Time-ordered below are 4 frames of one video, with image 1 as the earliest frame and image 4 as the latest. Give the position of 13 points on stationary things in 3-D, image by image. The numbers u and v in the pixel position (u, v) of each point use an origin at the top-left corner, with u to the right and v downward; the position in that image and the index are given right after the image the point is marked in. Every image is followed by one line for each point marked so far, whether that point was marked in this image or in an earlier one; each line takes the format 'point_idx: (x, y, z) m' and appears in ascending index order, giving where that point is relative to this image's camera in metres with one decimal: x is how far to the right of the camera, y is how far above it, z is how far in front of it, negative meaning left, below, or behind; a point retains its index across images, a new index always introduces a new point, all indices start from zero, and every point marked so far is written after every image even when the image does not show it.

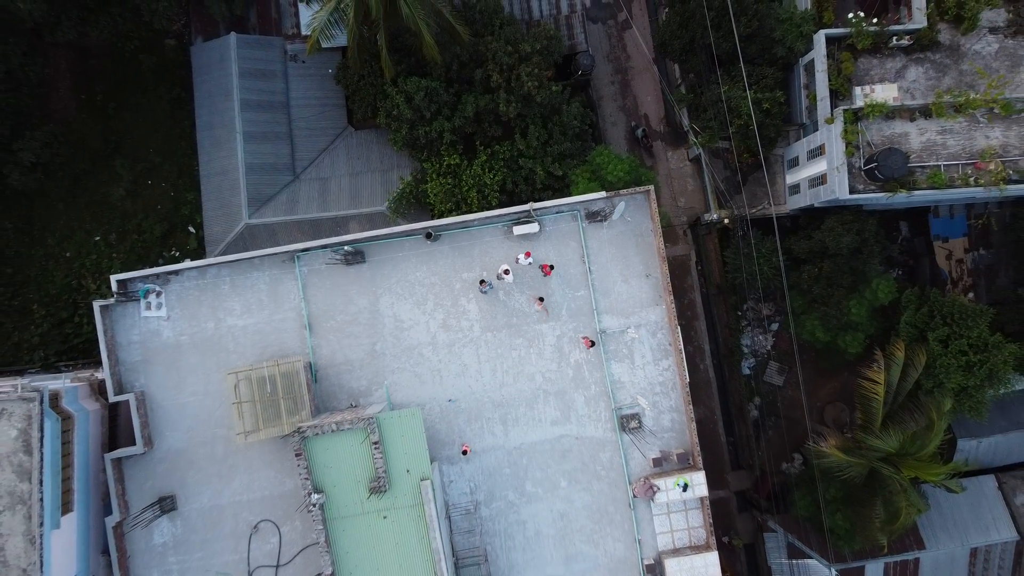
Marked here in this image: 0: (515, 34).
0: (+0.1, +7.5, +14.7) m
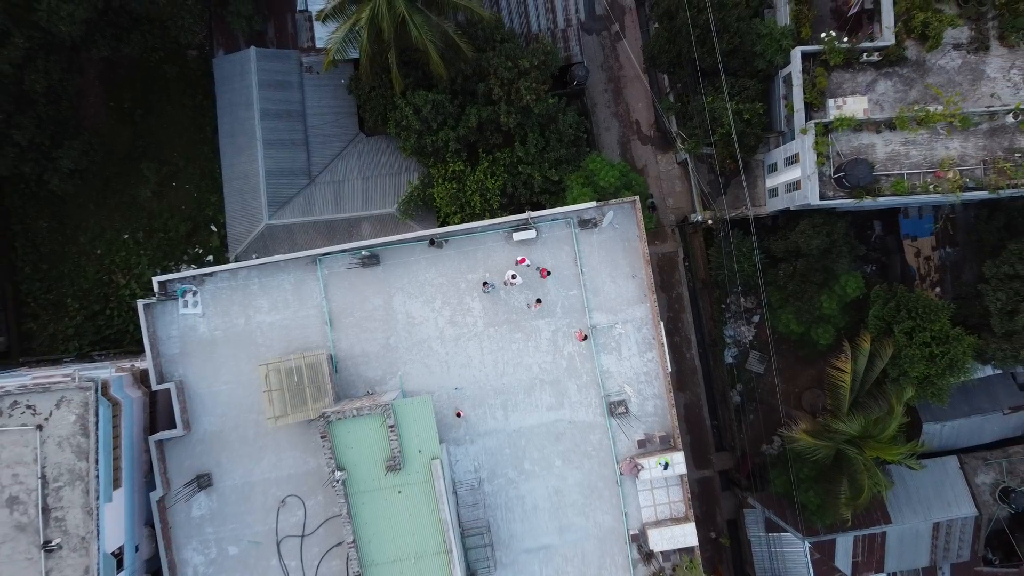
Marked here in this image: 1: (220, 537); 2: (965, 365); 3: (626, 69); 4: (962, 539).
0: (+0.1, +7.6, +15.9) m
1: (-7.7, -6.5, +13.1) m
2: (+14.0, -2.4, +15.3) m
3: (+4.5, +8.6, +19.5) m
4: (+16.2, -9.0, +17.9) m
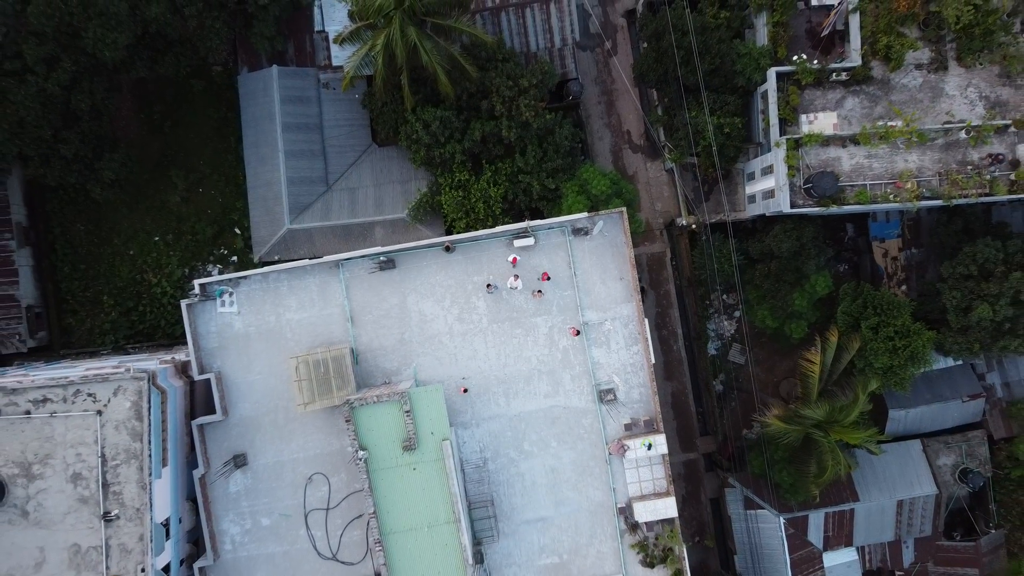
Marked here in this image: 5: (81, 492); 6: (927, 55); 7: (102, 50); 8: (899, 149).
0: (+0.1, +7.6, +17.3) m
1: (-7.6, -6.6, +14.8) m
2: (+14.0, -2.3, +17.0) m
3: (+4.5, +8.7, +21.0) m
4: (+16.2, -9.0, +19.6) m
5: (-11.4, -5.4, +13.1) m
6: (+14.2, +8.0, +17.0) m
7: (-13.1, +7.6, +15.9) m
8: (+12.8, +4.6, +16.5) m
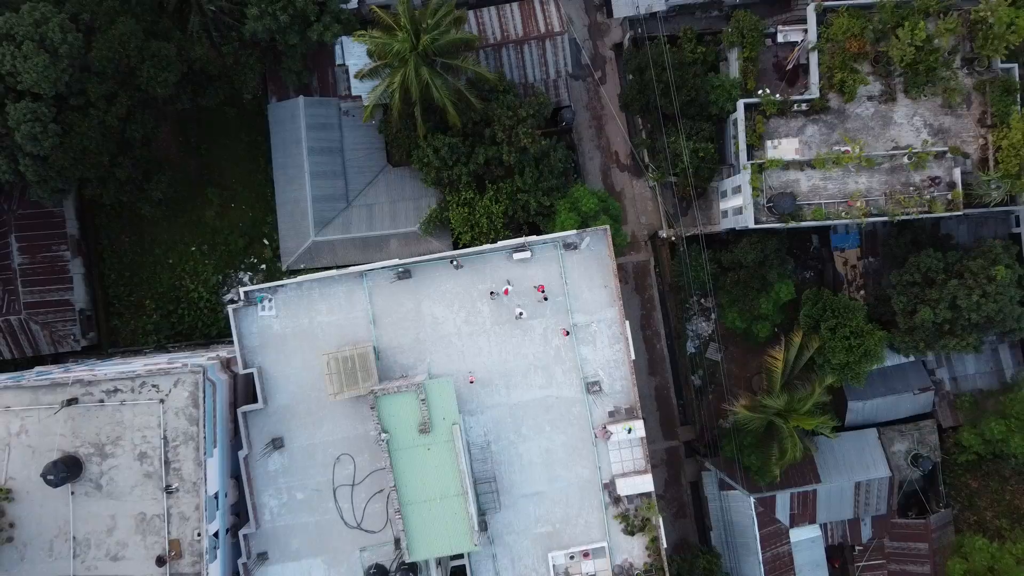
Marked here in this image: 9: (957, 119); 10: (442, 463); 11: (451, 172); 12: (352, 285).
0: (+0.1, +7.4, +19.7) m
1: (-7.6, -6.8, +17.2) m
2: (+14.0, -2.6, +19.4) m
3: (+4.5, +8.5, +23.3) m
4: (+16.2, -9.2, +22.0) m
5: (-11.4, -5.6, +15.5) m
6: (+14.2, +7.8, +19.3) m
7: (-13.1, +7.4, +18.2) m
8: (+12.8, +4.4, +18.8) m
9: (+17.2, +6.5, +19.3) m
10: (-2.2, -5.6, +15.8) m
11: (-2.4, +4.6, +19.8) m
12: (-5.6, +0.1, +17.3) m
